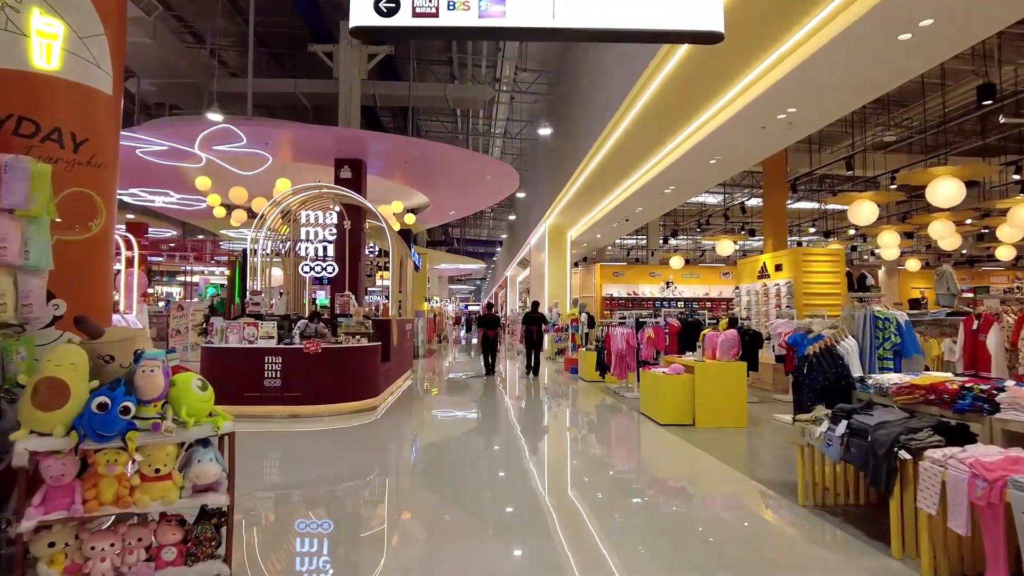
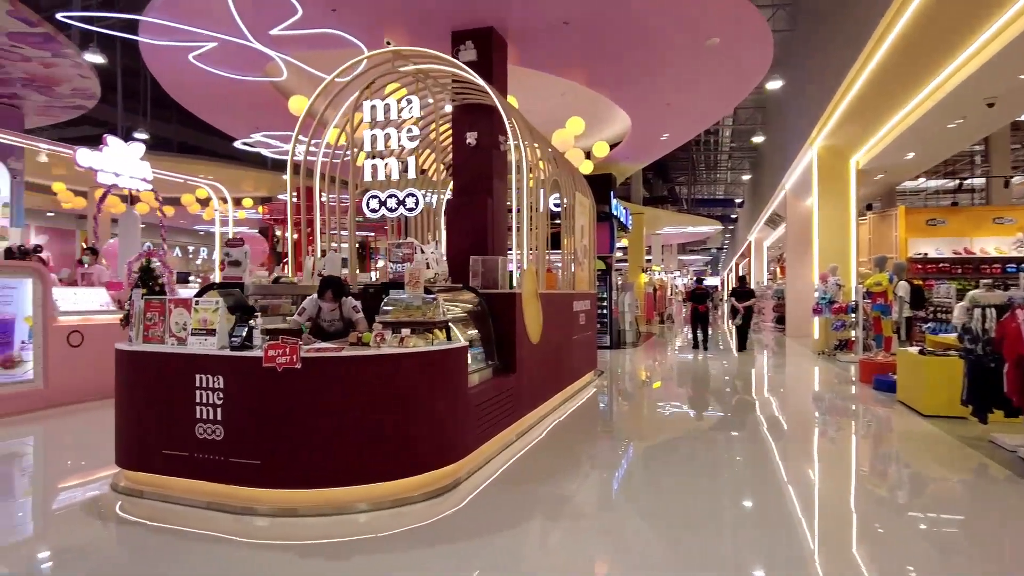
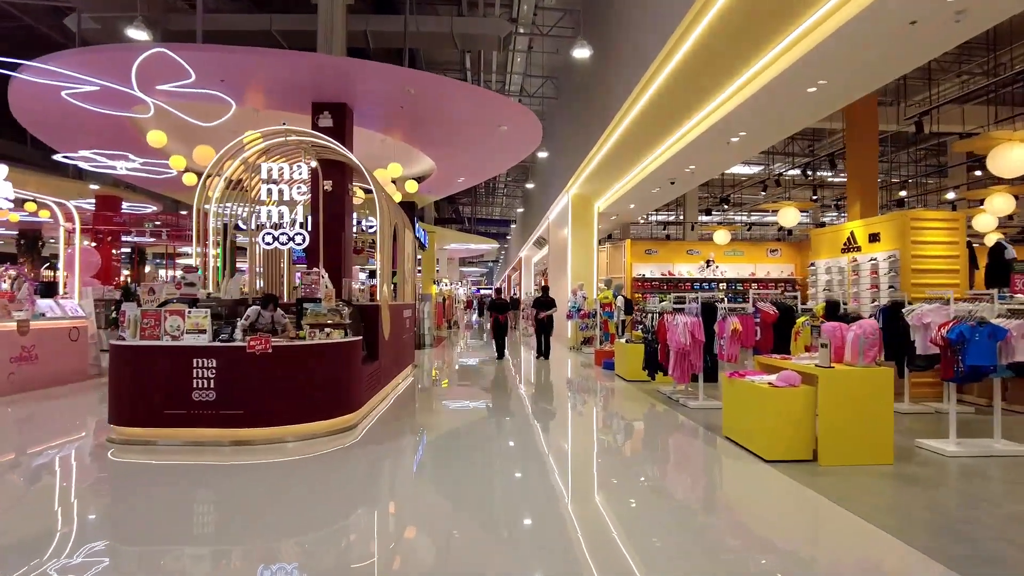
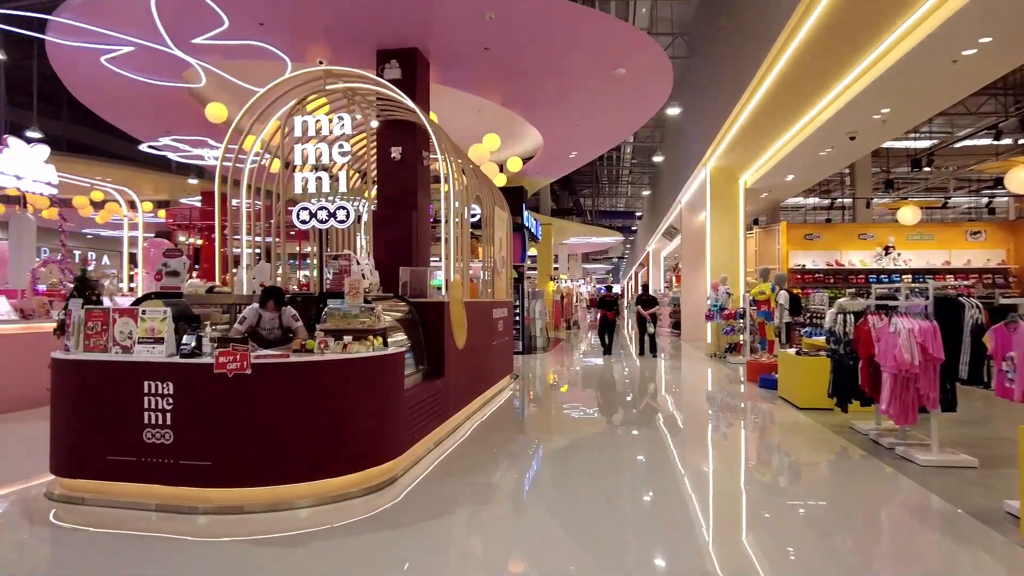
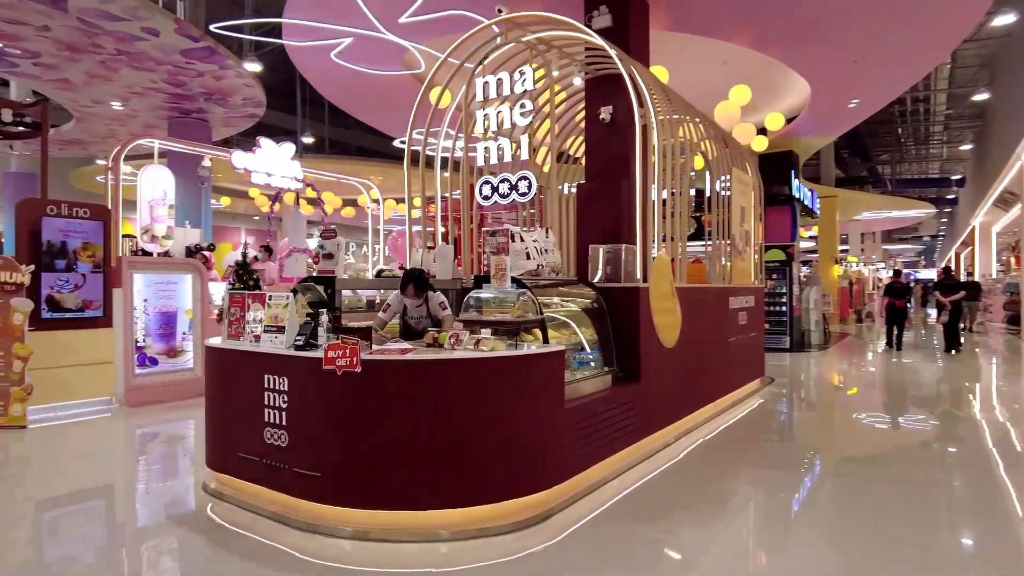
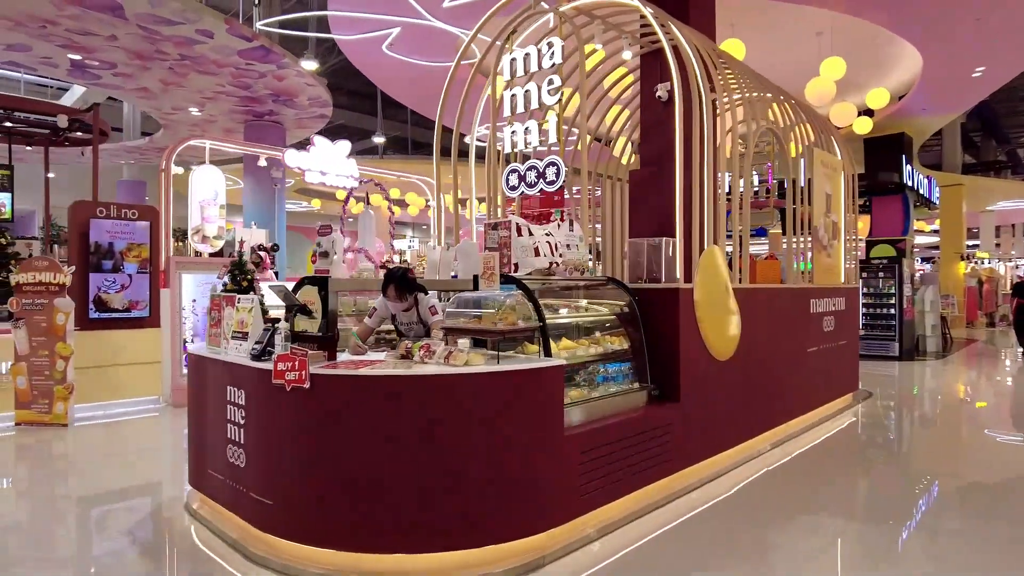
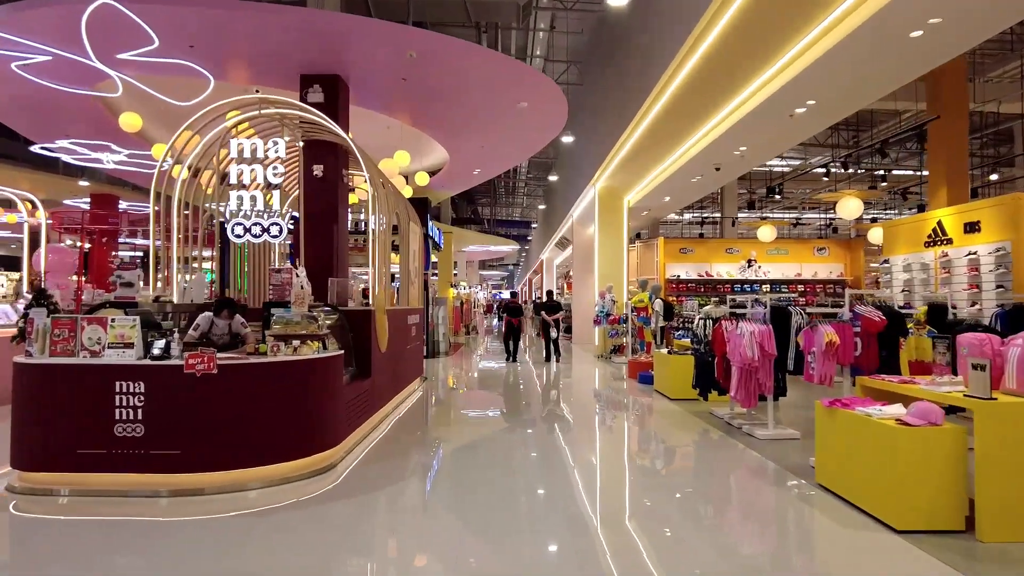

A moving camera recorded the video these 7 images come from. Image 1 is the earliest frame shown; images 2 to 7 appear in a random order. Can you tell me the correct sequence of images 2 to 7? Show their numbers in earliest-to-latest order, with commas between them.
3, 7, 4, 2, 5, 6
